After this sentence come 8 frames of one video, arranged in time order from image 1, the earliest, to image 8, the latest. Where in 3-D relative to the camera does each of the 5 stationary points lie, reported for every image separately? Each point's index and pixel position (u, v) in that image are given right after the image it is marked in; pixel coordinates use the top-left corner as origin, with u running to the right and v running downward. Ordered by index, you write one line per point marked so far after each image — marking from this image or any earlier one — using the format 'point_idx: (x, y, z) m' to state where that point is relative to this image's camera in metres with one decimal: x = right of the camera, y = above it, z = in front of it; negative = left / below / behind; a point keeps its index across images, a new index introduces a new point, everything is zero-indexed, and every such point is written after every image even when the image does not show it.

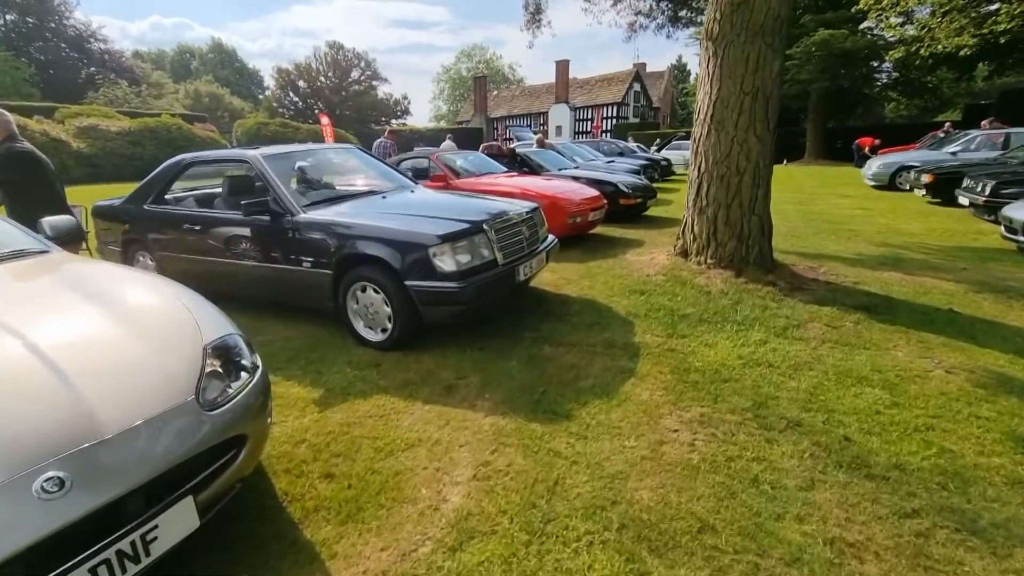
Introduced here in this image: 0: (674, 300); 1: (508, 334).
0: (+1.5, -0.1, +4.5) m
1: (0.0, -0.4, +3.9) m
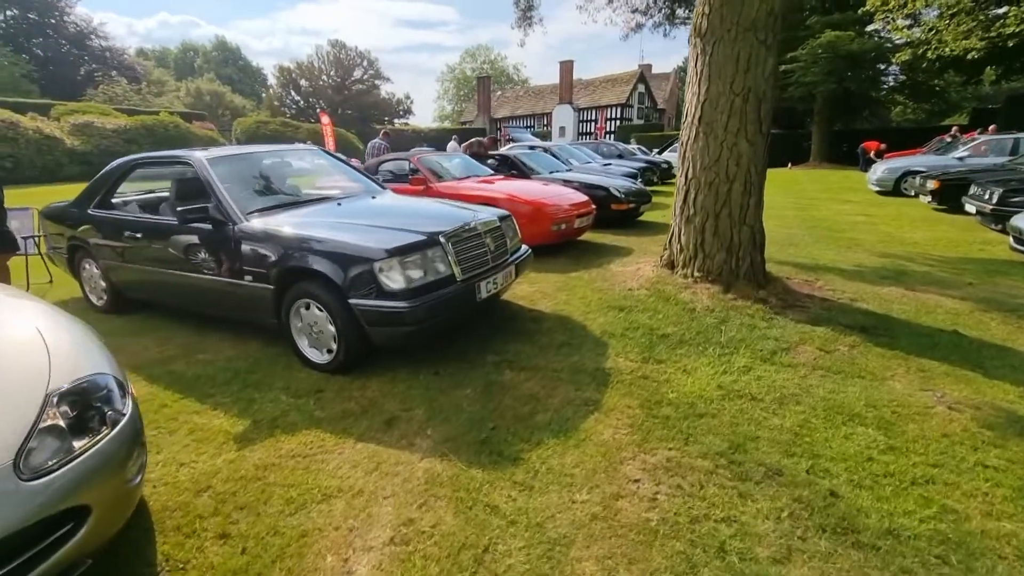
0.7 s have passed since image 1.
0: (+1.2, -0.3, +4.2) m
1: (-0.3, -0.5, +3.5) m
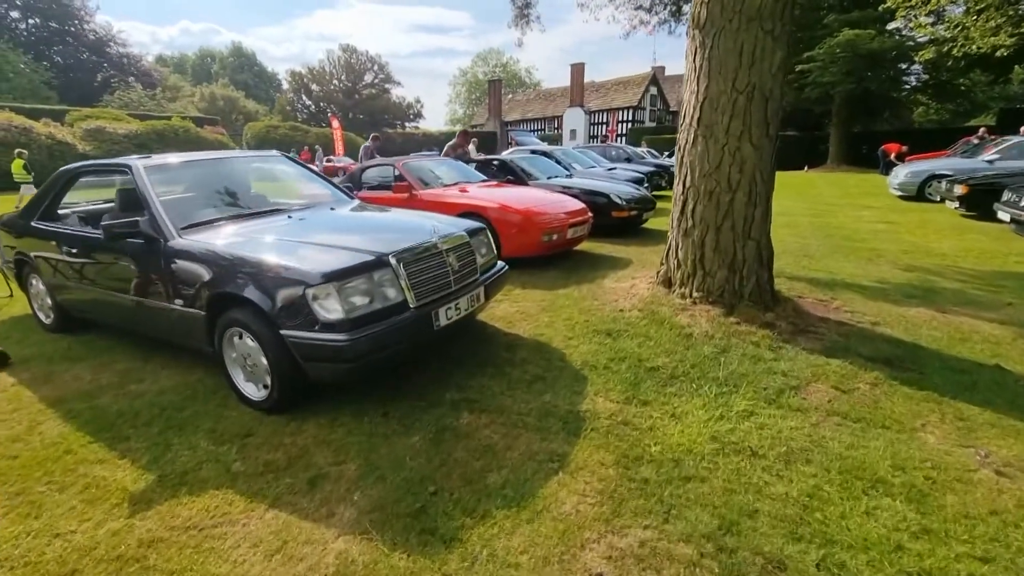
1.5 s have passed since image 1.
0: (+1.0, -0.4, +3.7) m
1: (-0.6, -0.7, +3.1) m
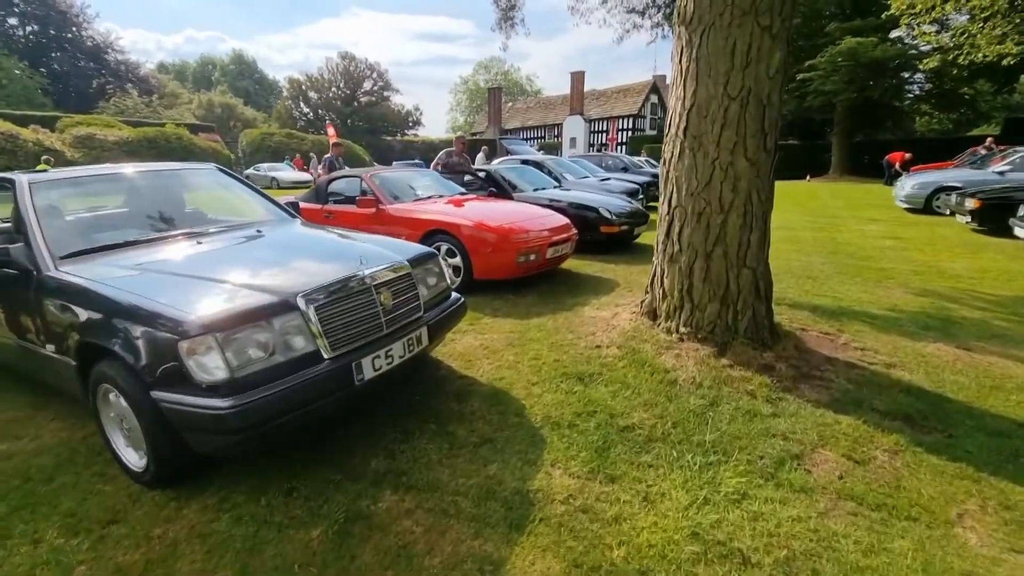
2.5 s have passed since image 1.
0: (+0.7, -0.7, +3.1) m
1: (-0.9, -0.9, +2.5) m
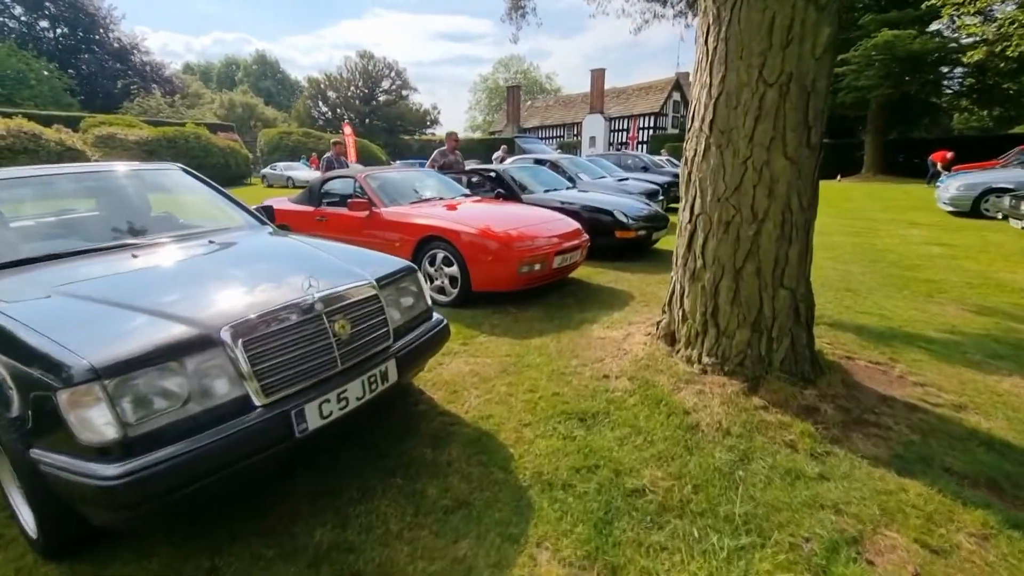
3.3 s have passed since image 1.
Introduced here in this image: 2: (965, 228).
0: (+0.6, -0.8, +2.6) m
1: (-1.0, -1.0, +2.0) m
2: (+9.0, +1.2, +9.7) m
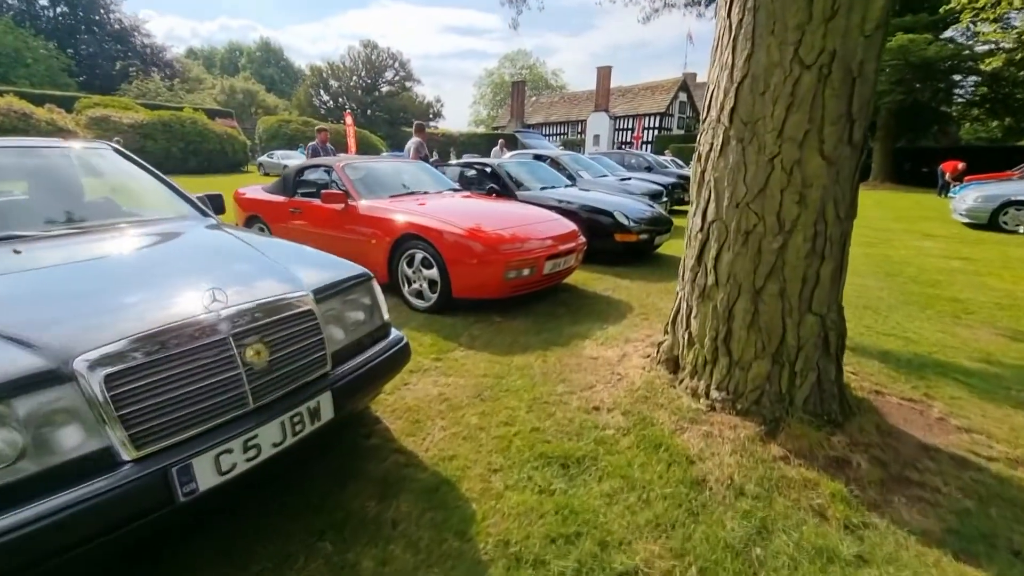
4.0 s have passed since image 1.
0: (+0.5, -0.9, +2.1) m
1: (-1.1, -1.1, +1.6) m
2: (+8.9, +0.9, +9.2) m
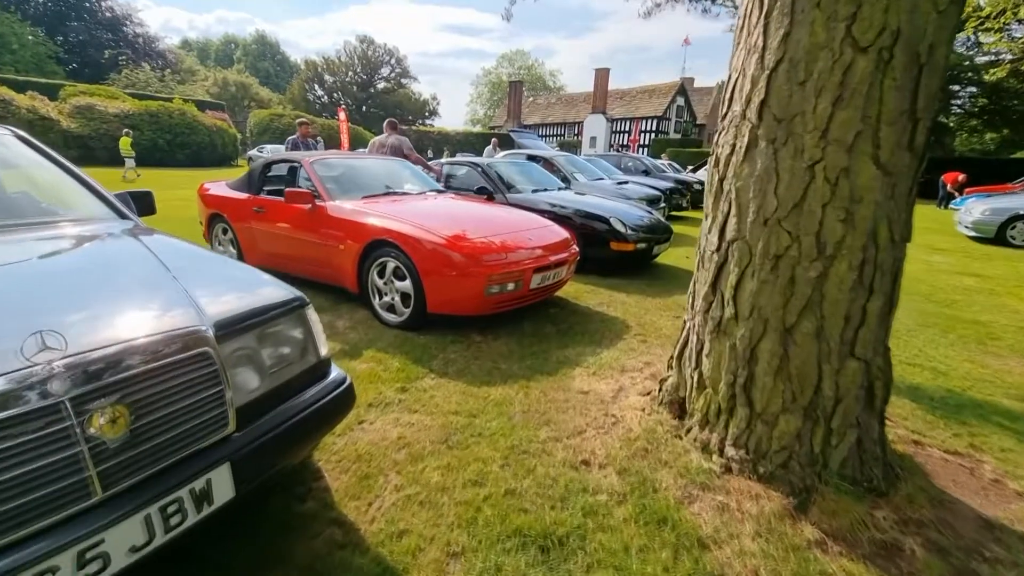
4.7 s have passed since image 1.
0: (+0.3, -1.1, +1.6) m
1: (-1.3, -1.2, +1.0) m
2: (+8.7, +0.6, +8.8) m
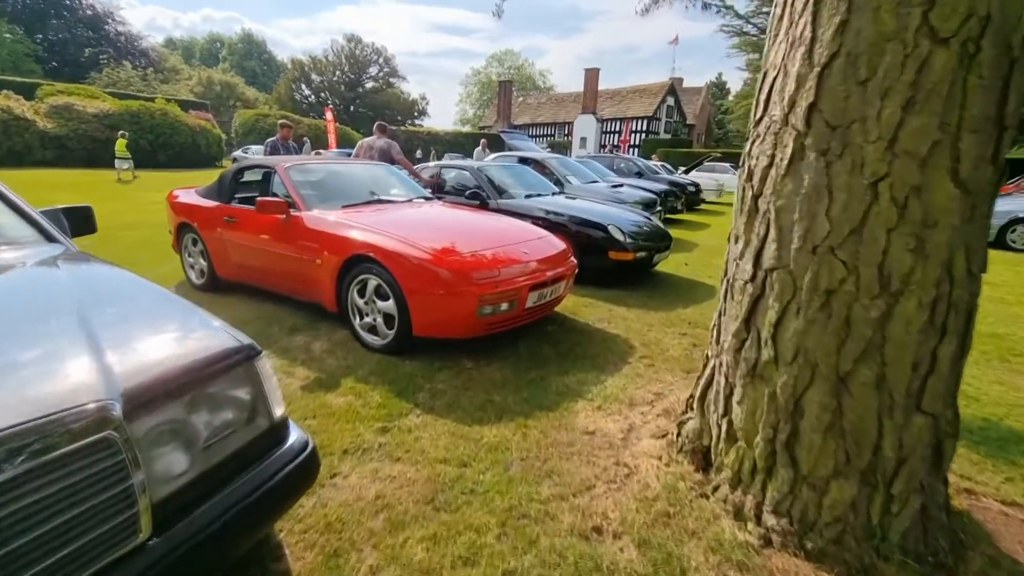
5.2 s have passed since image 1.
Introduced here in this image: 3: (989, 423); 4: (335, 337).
0: (+0.3, -1.2, +1.2) m
1: (-1.2, -1.3, +0.7) m
2: (+8.6, +0.5, +8.7) m
3: (+3.0, -0.9, +3.1) m
4: (-1.5, -0.4, +4.0) m
